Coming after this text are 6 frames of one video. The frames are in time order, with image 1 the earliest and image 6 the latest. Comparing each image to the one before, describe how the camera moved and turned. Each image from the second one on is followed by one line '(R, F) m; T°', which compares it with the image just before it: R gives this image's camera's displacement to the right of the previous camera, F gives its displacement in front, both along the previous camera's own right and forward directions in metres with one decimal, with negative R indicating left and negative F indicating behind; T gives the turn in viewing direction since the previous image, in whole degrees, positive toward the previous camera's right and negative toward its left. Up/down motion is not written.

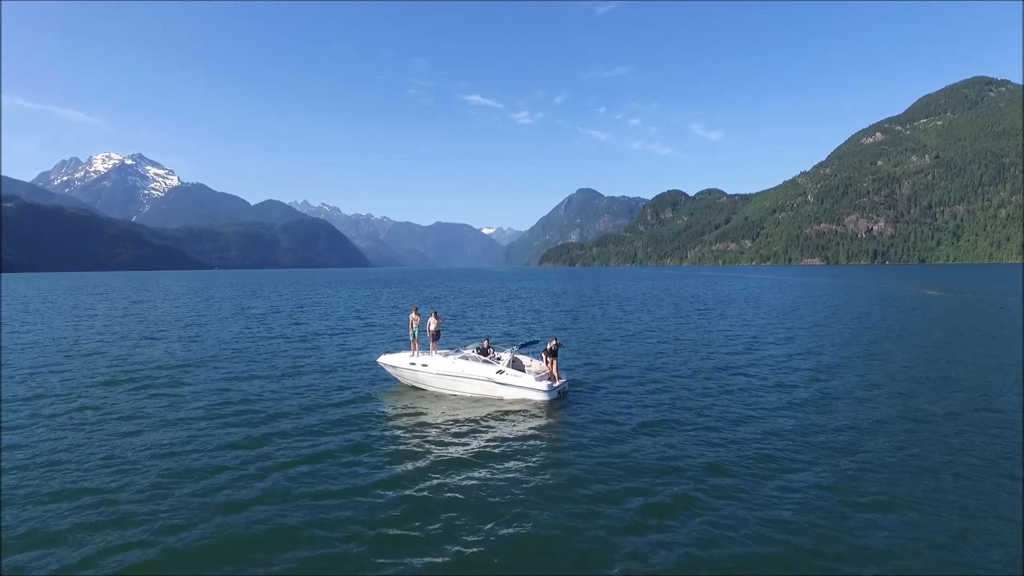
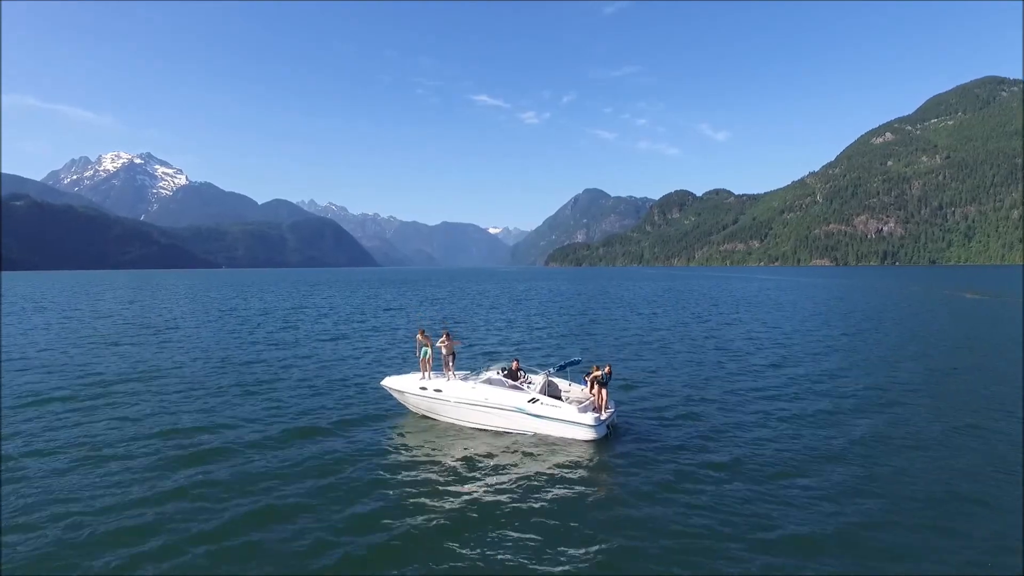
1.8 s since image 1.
(-0.2, +1.0) m; -1°
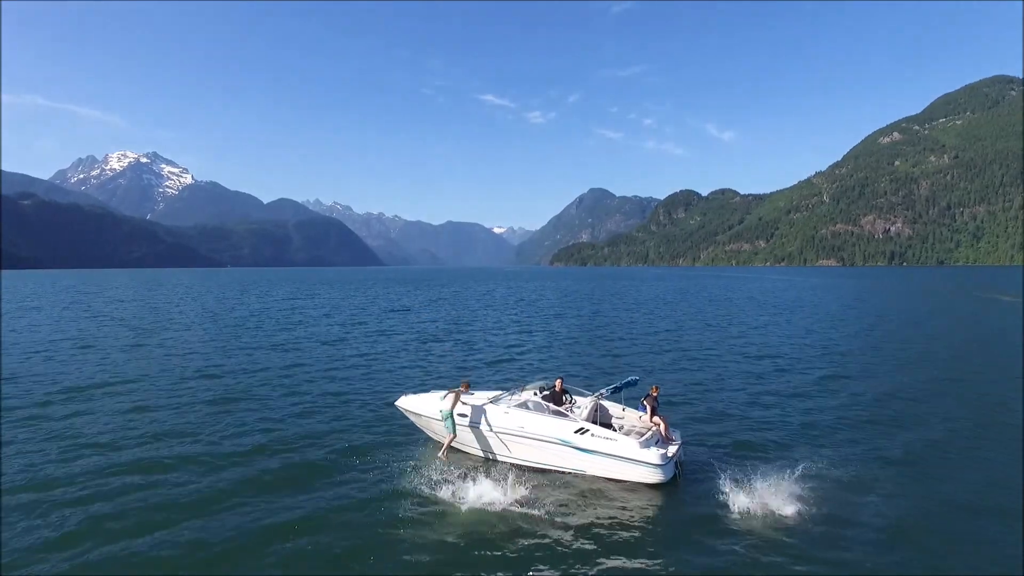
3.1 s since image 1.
(-0.2, +0.8) m; 0°
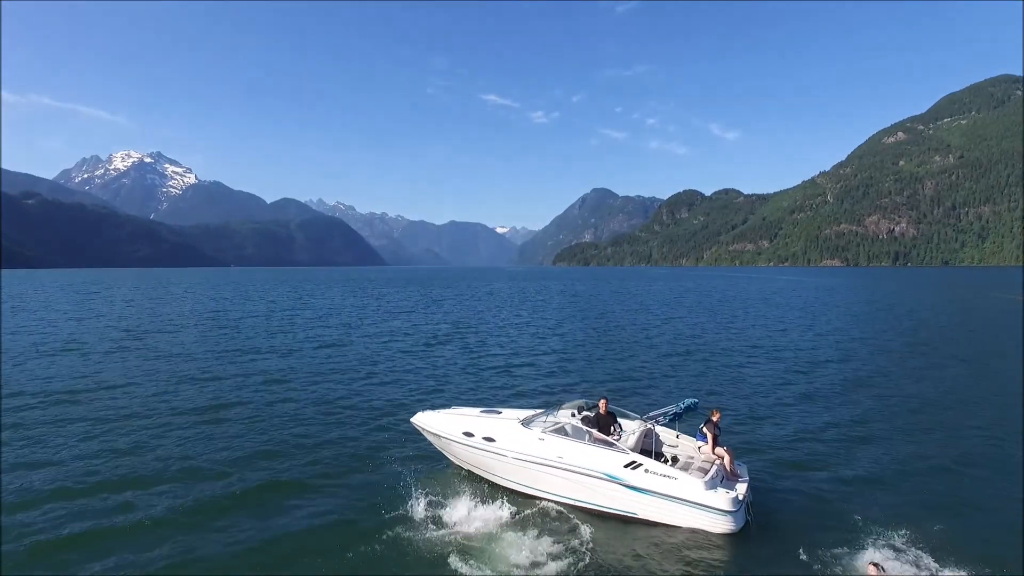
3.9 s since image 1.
(-0.1, +0.4) m; 0°
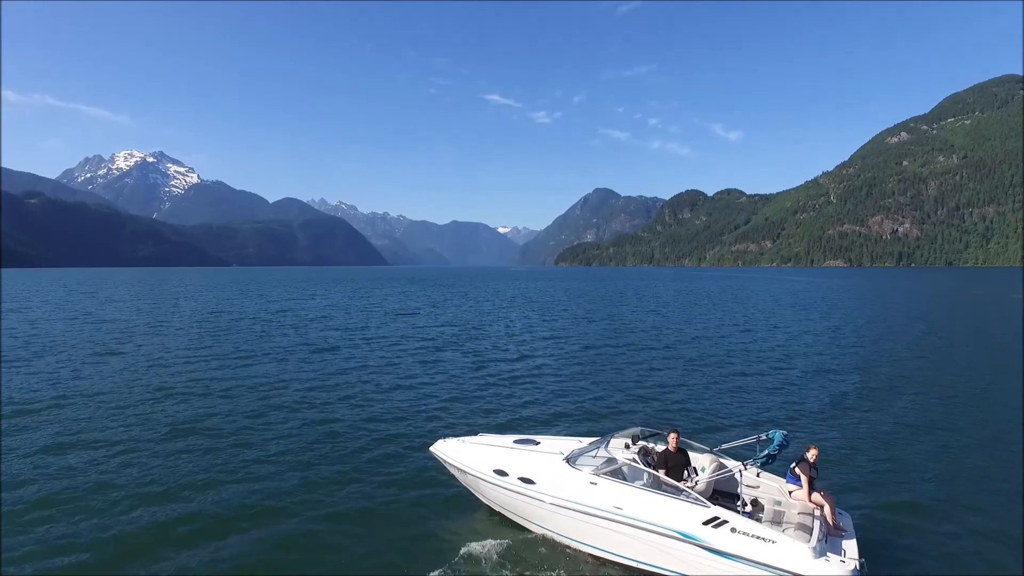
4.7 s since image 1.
(+0.1, +0.3) m; 0°
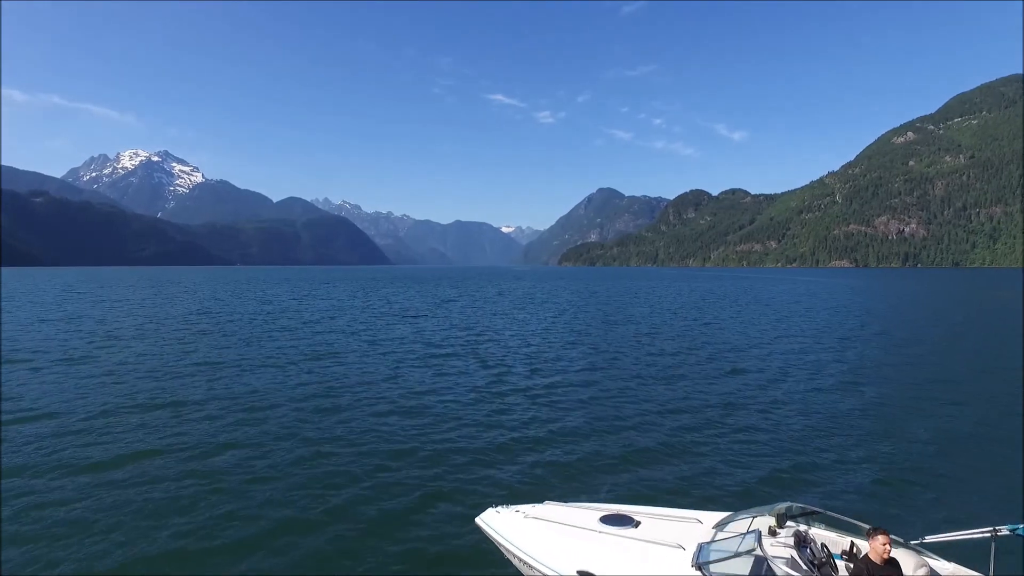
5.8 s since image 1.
(+0.1, +0.5) m; 0°
